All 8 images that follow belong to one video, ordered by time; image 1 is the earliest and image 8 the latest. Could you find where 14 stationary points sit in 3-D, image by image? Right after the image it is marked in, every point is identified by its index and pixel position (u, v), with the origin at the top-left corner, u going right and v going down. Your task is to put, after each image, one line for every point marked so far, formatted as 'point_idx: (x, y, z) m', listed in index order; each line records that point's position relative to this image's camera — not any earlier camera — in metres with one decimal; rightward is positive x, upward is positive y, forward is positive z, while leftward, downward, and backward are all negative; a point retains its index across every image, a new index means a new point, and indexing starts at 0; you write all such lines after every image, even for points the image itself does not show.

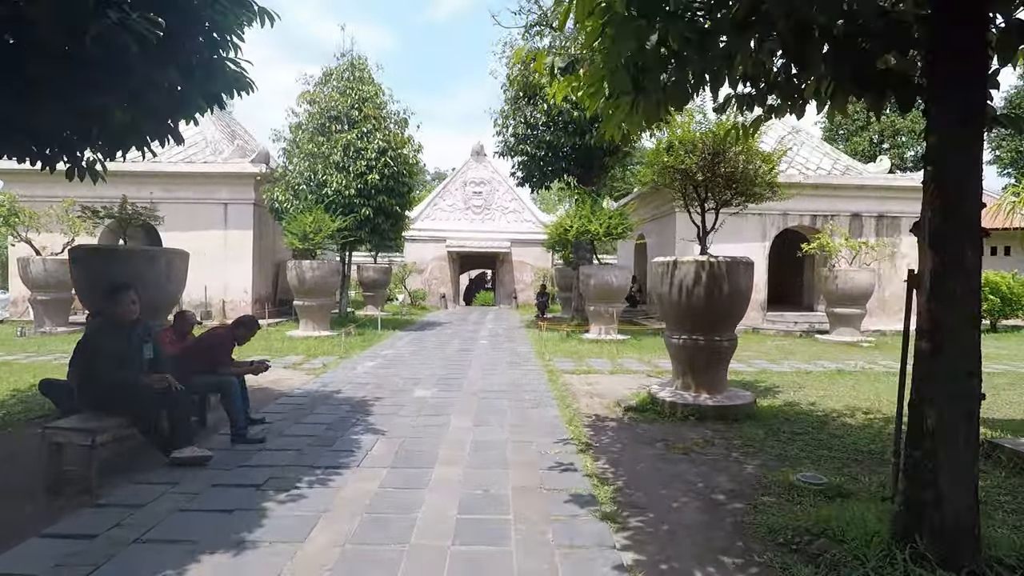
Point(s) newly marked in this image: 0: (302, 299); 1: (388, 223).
0: (-4.1, -0.2, +11.3) m
1: (-2.9, +1.5, +13.3) m
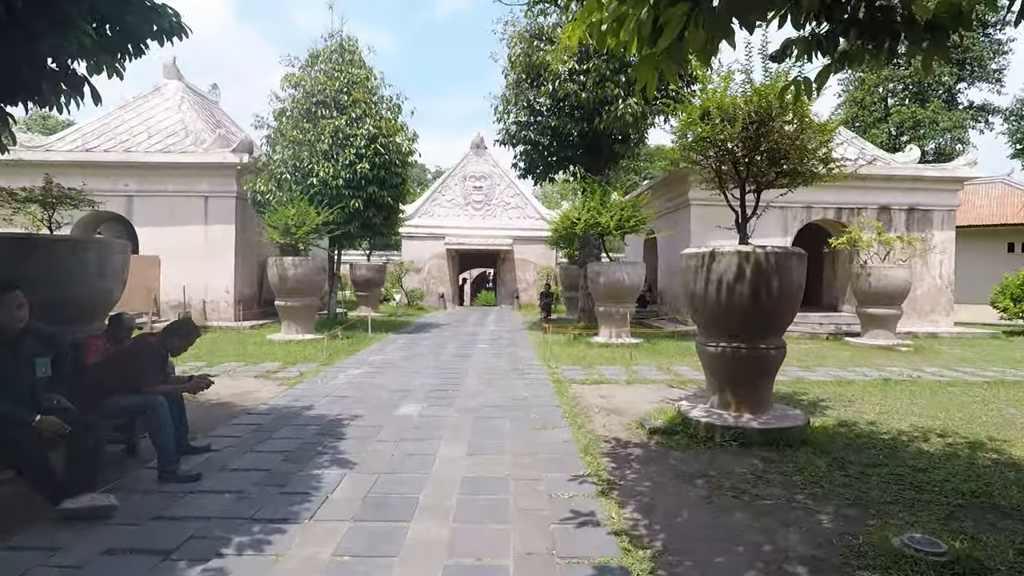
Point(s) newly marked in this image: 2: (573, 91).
0: (-4.0, -0.2, +10.3) m
1: (-2.8, +1.5, +12.3) m
2: (+1.1, +3.7, +10.6) m
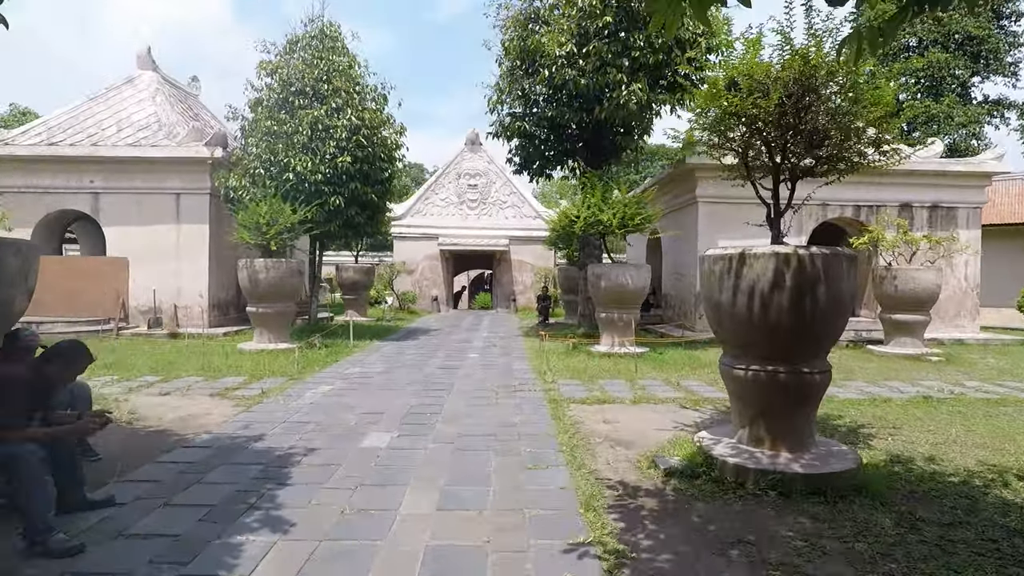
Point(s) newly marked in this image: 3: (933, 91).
0: (-4.1, -0.3, +9.5) m
1: (-3.0, +1.4, +11.4) m
2: (+1.0, +3.6, +9.7) m
3: (+14.4, +6.8, +19.7) m
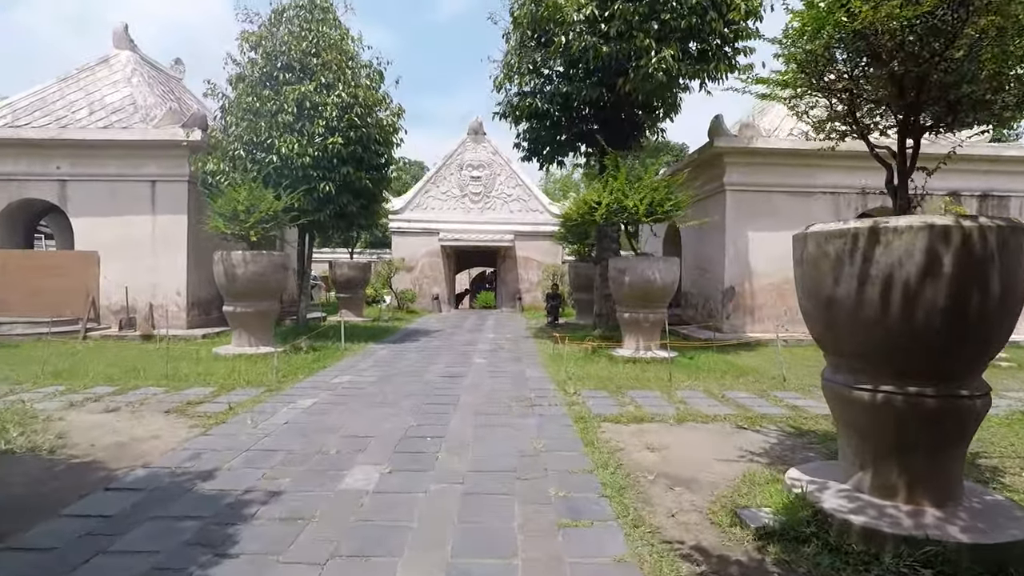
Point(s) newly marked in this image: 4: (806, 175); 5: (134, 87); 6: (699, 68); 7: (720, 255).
0: (-4.0, -0.2, +8.4) m
1: (-2.8, +1.5, +10.3) m
2: (+1.2, +3.6, +8.6) m
3: (+14.6, +6.8, +18.6) m
4: (+5.6, +2.1, +11.0) m
5: (-8.2, +4.3, +12.4) m
6: (+2.8, +3.3, +8.6) m
7: (+4.0, +0.6, +11.1) m
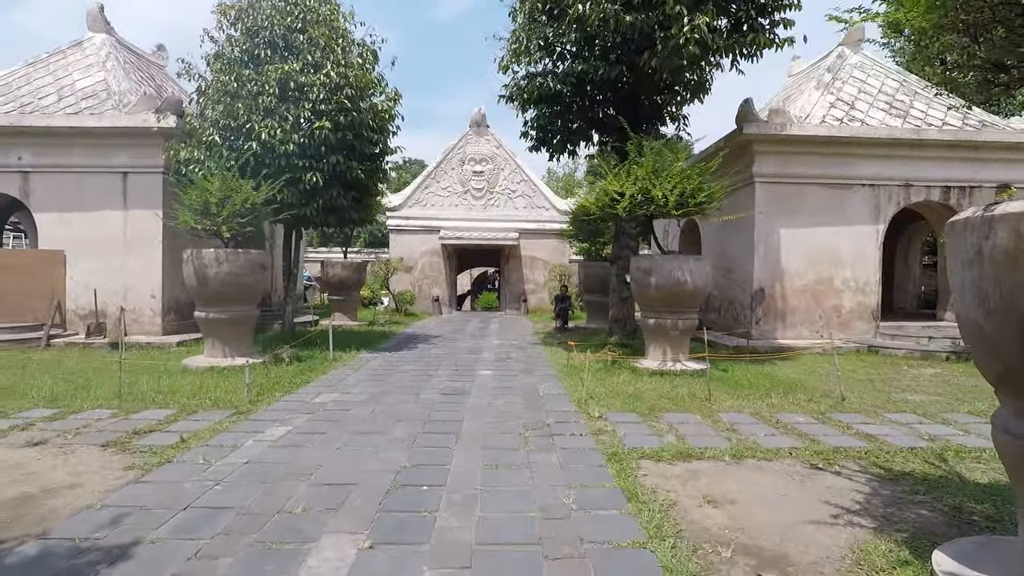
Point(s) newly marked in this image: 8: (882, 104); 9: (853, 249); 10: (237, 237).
0: (-3.8, -0.3, +7.4) m
1: (-2.7, +1.5, +9.3) m
2: (+1.3, +3.6, +7.6) m
3: (+14.7, +6.8, +17.6) m
4: (+5.7, +2.1, +10.0) m
5: (-8.0, +4.3, +11.4) m
6: (+2.9, +3.3, +7.6) m
7: (+4.1, +0.6, +10.1) m
8: (+7.2, +3.6, +11.2) m
9: (+6.0, +0.7, +10.1) m
10: (-3.7, +0.7, +7.8) m
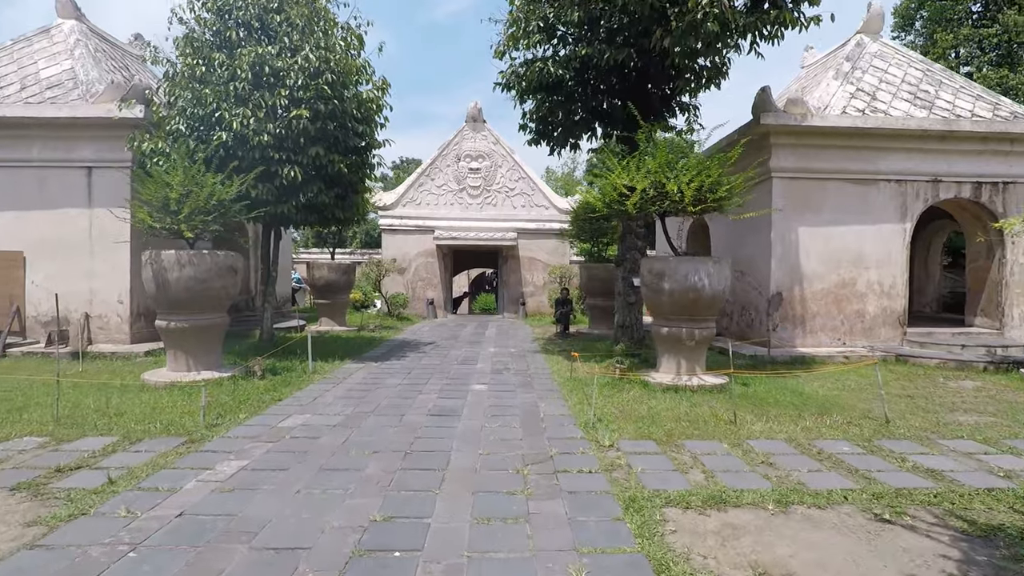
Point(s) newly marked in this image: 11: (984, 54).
0: (-3.9, -0.3, +6.6) m
1: (-2.7, +1.4, +8.6) m
2: (+1.3, +3.5, +6.8) m
3: (+14.7, +6.7, +16.9) m
4: (+5.7, +2.1, +9.3) m
5: (-8.1, +4.2, +10.6) m
6: (+2.9, +3.2, +6.9) m
7: (+4.1, +0.5, +9.4) m
8: (+7.2, +3.5, +10.5) m
9: (+5.9, +0.6, +9.4) m
10: (-3.8, +0.6, +7.0) m
11: (+12.2, +6.0, +15.0) m
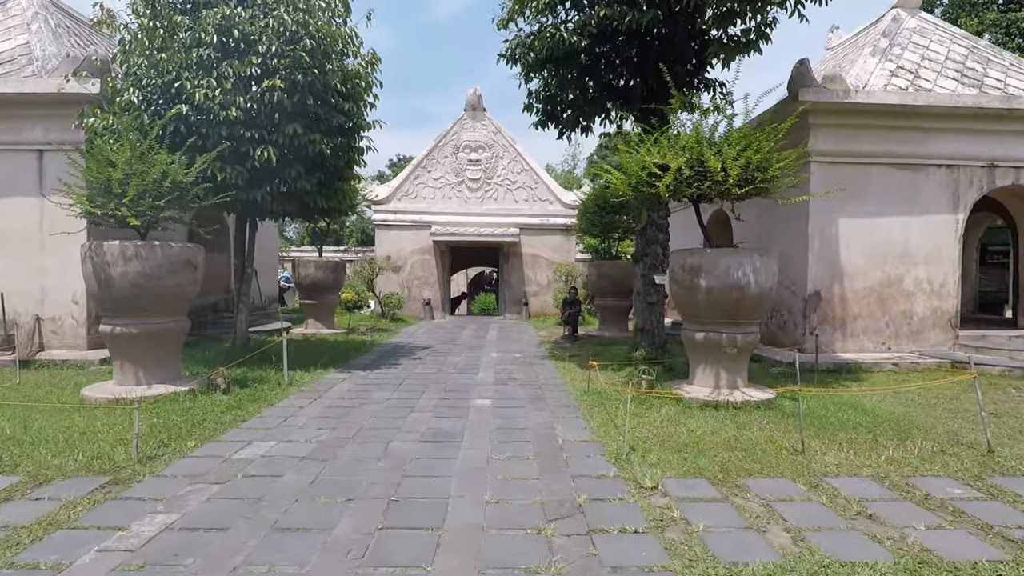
0: (-3.8, -0.3, +5.6) m
1: (-2.6, +1.4, +7.5) m
2: (+1.3, +3.6, +5.8) m
3: (+14.7, +6.8, +15.9) m
4: (+5.8, +2.1, +8.3) m
5: (-8.0, +4.2, +9.6) m
6: (+3.0, +3.2, +5.9) m
7: (+4.2, +0.6, +8.4) m
8: (+7.2, +3.6, +9.5) m
9: (+6.0, +0.6, +8.4) m
10: (-3.7, +0.6, +6.0) m
11: (+12.2, +6.1, +14.0) m
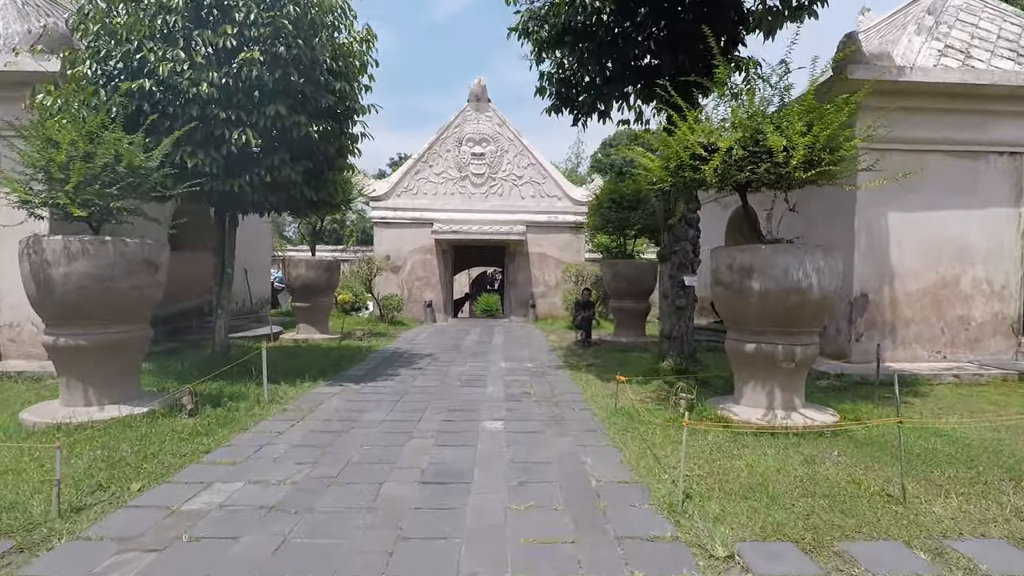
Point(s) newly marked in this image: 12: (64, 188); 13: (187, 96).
0: (-3.6, -0.3, +4.7) m
1: (-2.5, +1.4, +6.7) m
2: (+1.5, +3.5, +4.9) m
3: (+14.9, +6.8, +15.0) m
4: (+5.9, +2.1, +7.4) m
5: (-7.9, +4.2, +8.7) m
6: (+3.1, +3.2, +5.0) m
7: (+4.3, +0.5, +7.5) m
8: (+7.4, +3.5, +8.6) m
9: (+6.2, +0.6, +7.5) m
10: (-3.6, +0.6, +5.2) m
11: (+12.4, +6.1, +13.1) m
12: (-3.6, +0.8, +4.7) m
13: (-3.2, +1.9, +5.7) m
